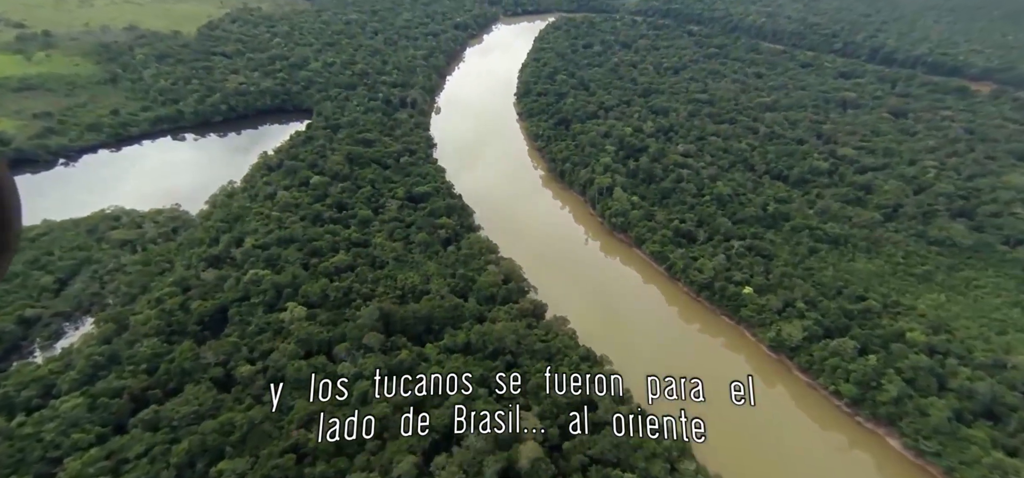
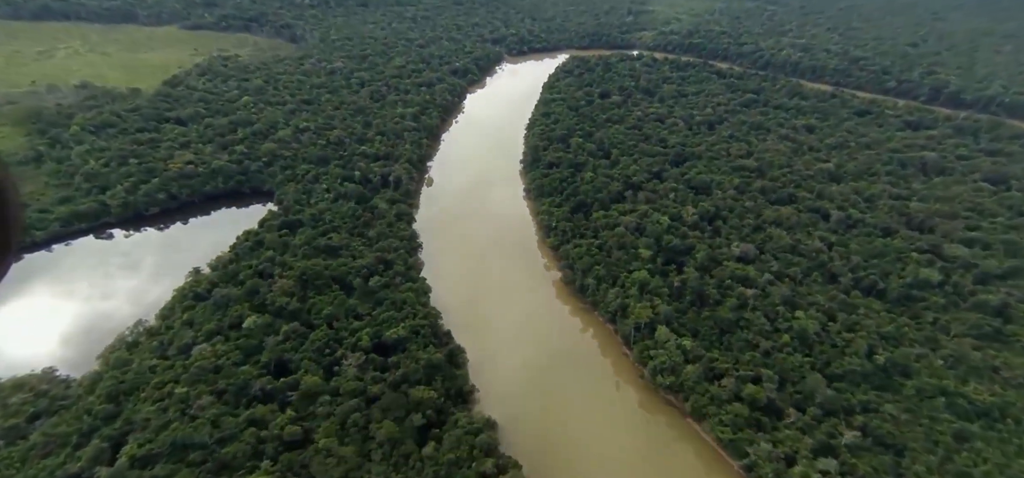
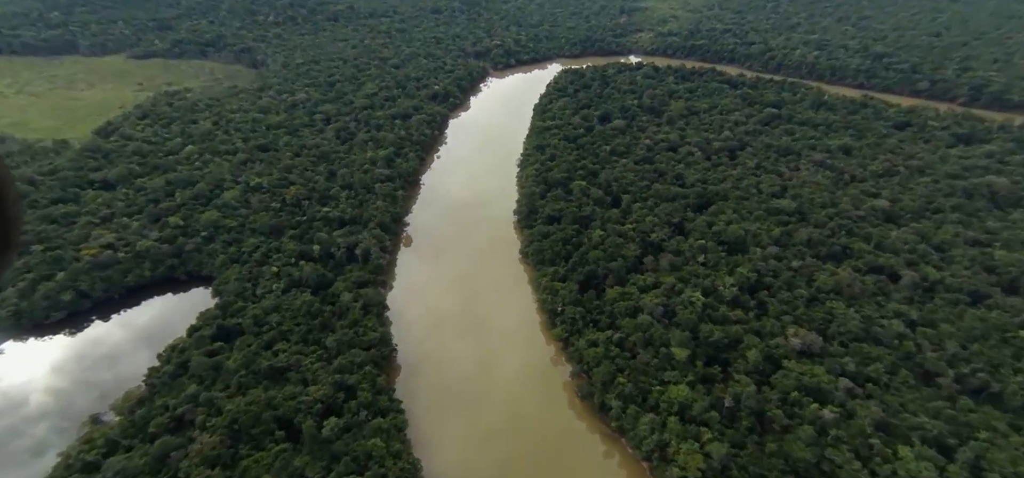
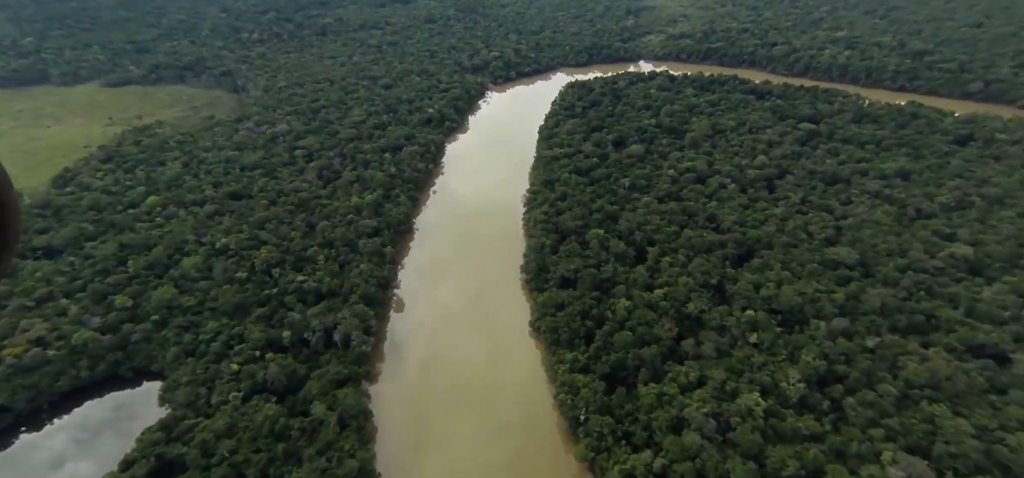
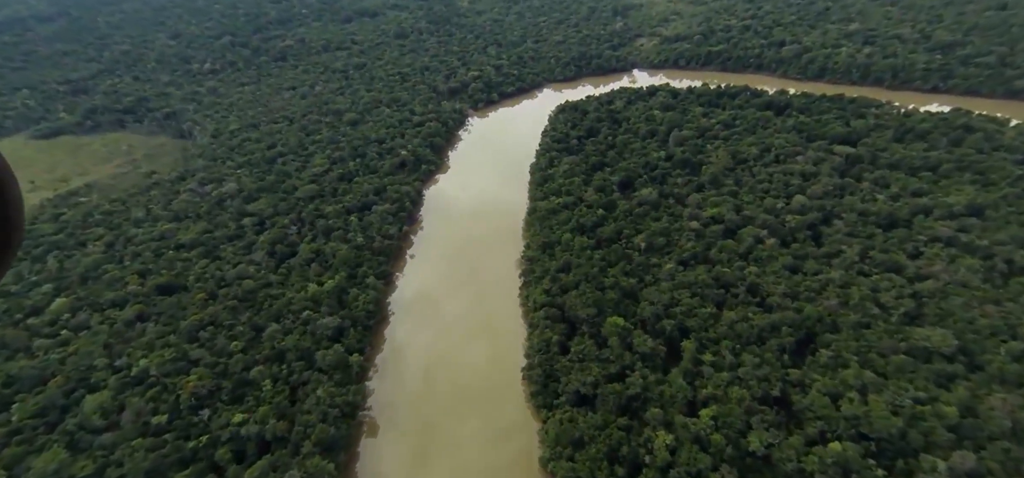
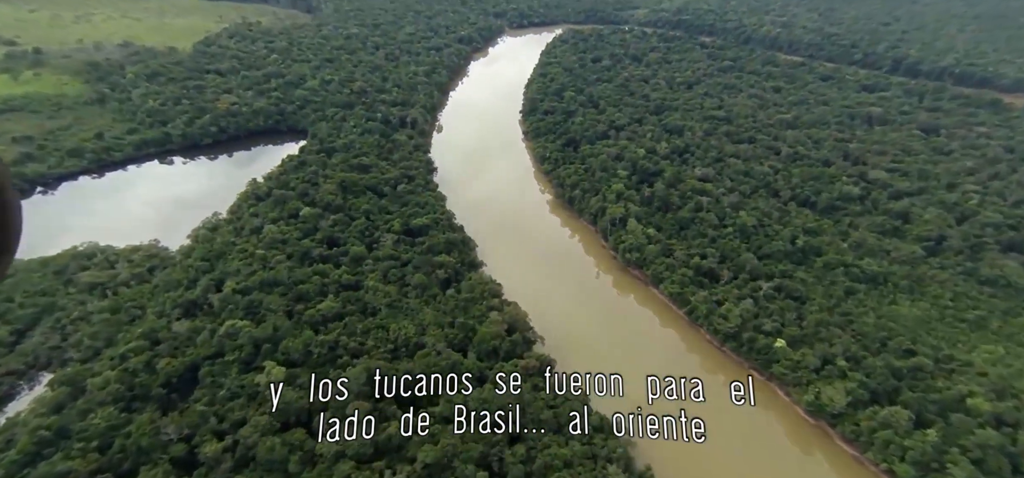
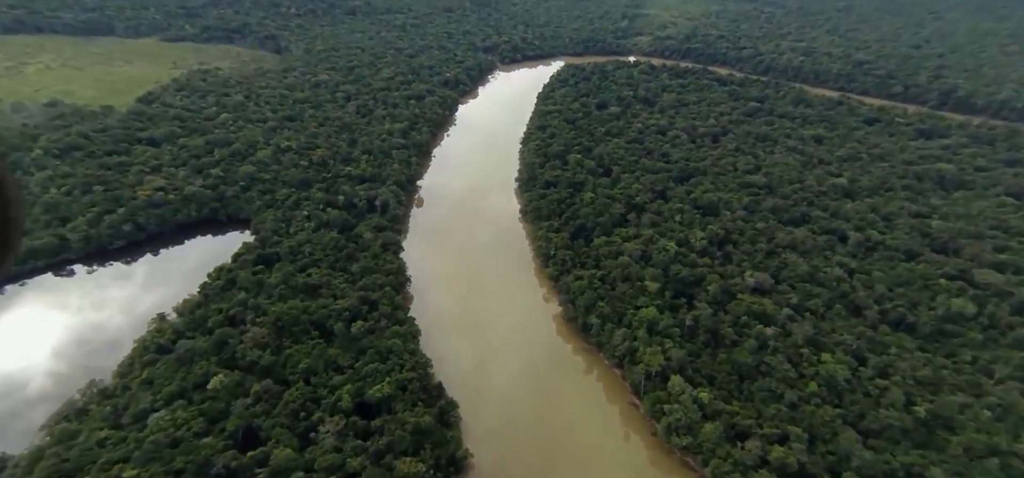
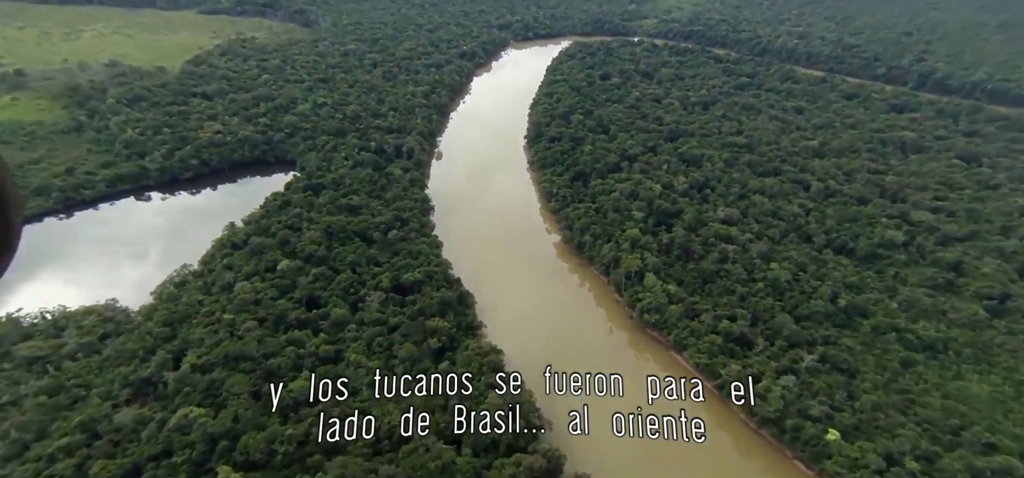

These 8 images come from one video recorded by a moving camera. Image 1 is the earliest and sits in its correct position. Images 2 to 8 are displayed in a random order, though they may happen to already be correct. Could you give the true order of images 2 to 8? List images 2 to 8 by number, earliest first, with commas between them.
6, 8, 2, 7, 3, 4, 5
